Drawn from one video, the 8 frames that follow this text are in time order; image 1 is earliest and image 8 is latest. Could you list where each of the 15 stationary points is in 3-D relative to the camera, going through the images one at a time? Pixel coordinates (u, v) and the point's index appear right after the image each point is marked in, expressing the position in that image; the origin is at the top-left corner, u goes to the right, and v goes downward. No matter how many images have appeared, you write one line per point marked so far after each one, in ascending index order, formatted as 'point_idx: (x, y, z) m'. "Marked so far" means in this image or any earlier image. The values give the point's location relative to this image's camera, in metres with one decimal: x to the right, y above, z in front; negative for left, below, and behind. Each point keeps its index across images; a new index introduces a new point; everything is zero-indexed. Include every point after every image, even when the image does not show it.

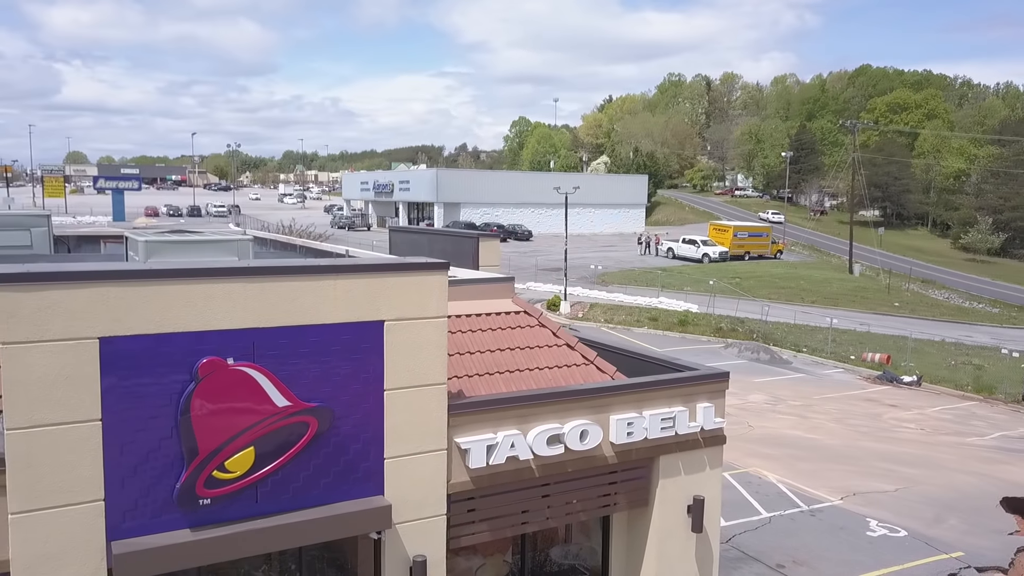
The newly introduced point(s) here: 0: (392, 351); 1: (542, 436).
0: (-1.2, -0.6, +8.1) m
1: (+0.3, -1.6, +8.9) m
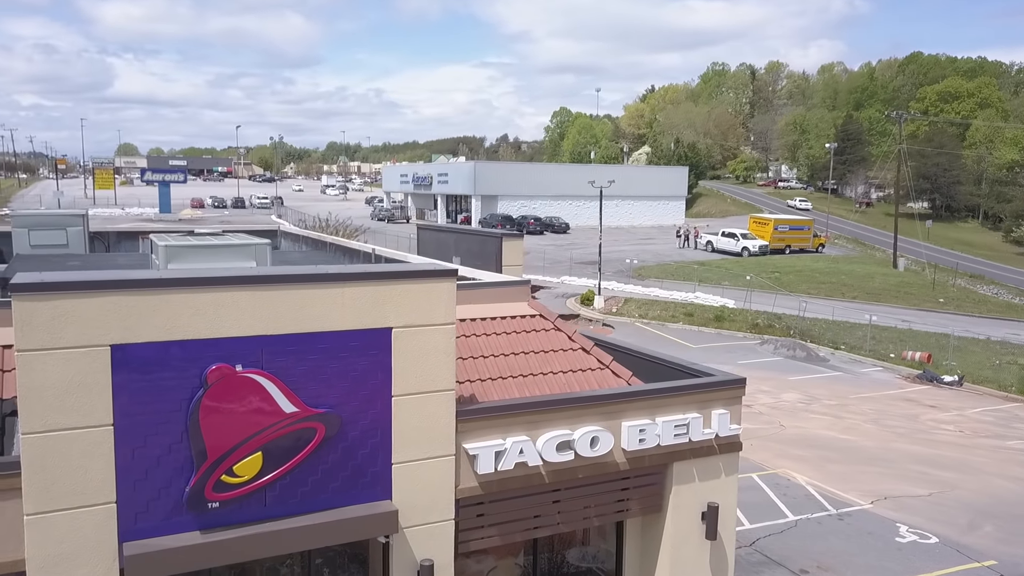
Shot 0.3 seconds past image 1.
0: (-1.1, -0.7, +8.2) m
1: (+0.4, -1.7, +8.9) m
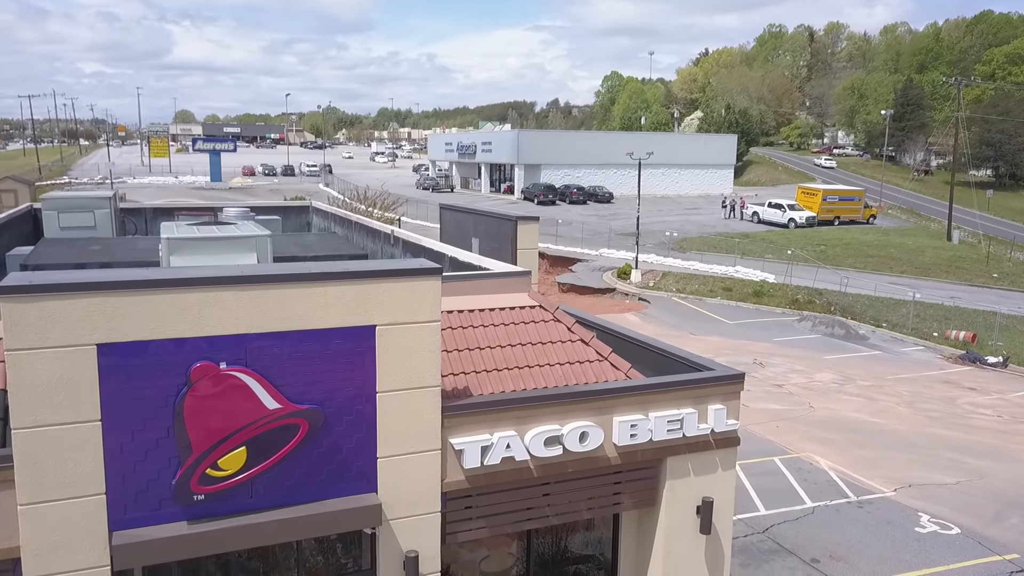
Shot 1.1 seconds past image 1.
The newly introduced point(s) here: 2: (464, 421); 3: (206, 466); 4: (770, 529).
0: (-1.3, -0.7, +8.3) m
1: (+0.3, -1.6, +9.0) m
2: (-0.5, -1.4, +8.8) m
3: (-2.9, -1.7, +7.6) m
4: (+4.8, -4.5, +15.3) m
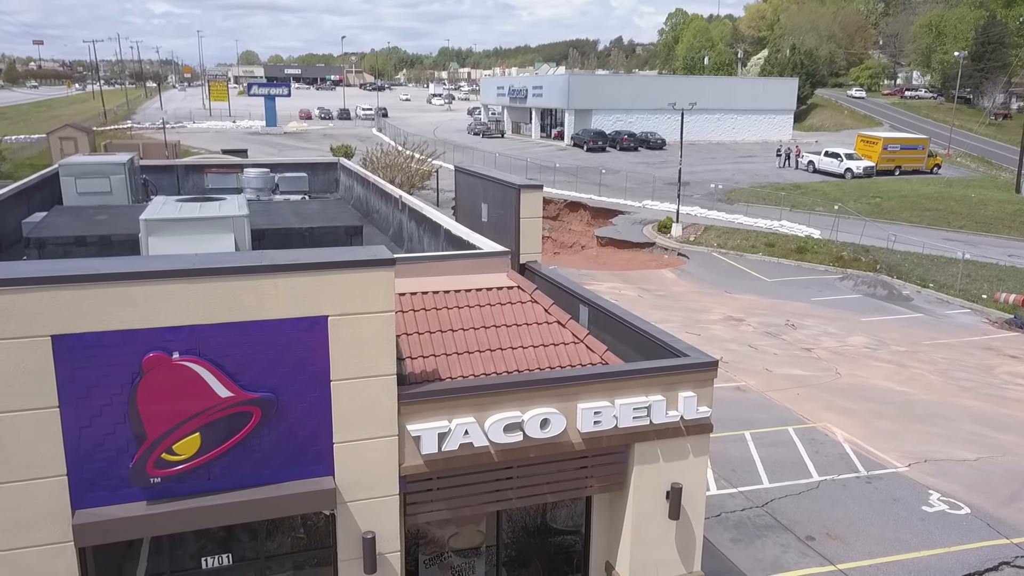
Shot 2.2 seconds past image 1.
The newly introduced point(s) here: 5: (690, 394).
0: (-1.8, -0.6, +8.4) m
1: (-0.2, -1.5, +9.1) m
2: (-1.0, -1.3, +8.9) m
3: (-3.4, -1.6, +7.9) m
4: (+4.8, -4.0, +15.2) m
5: (+2.2, -1.3, +9.9) m
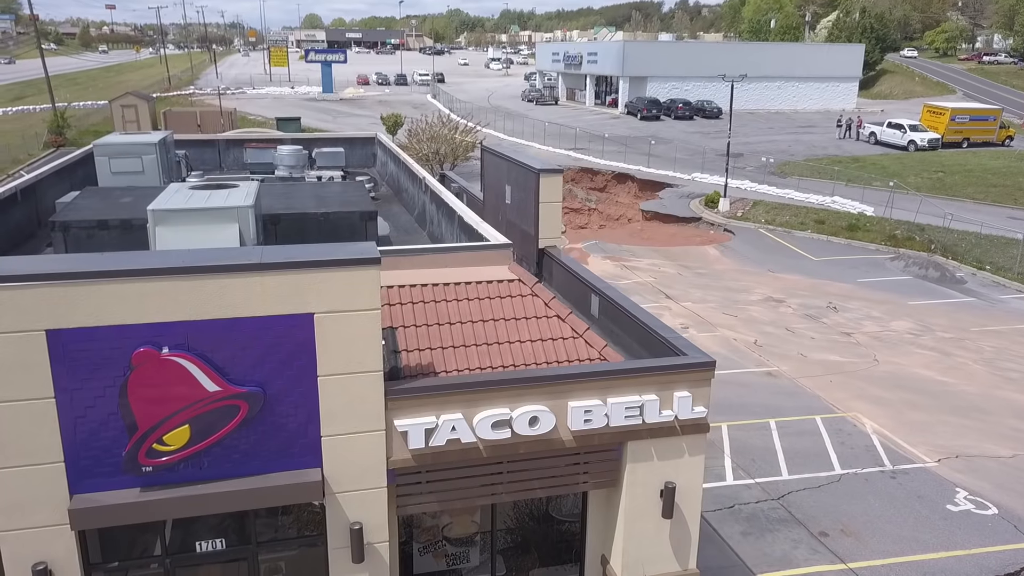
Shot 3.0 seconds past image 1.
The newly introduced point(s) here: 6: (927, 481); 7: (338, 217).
0: (-1.9, -0.6, +8.5) m
1: (-0.3, -1.5, +9.1) m
2: (-1.1, -1.3, +9.0) m
3: (-3.6, -1.5, +8.2) m
4: (+5.0, -3.8, +15.0) m
5: (+2.1, -1.3, +9.8) m
6: (+8.0, -3.7, +15.8) m
7: (-2.8, +1.2, +13.5) m
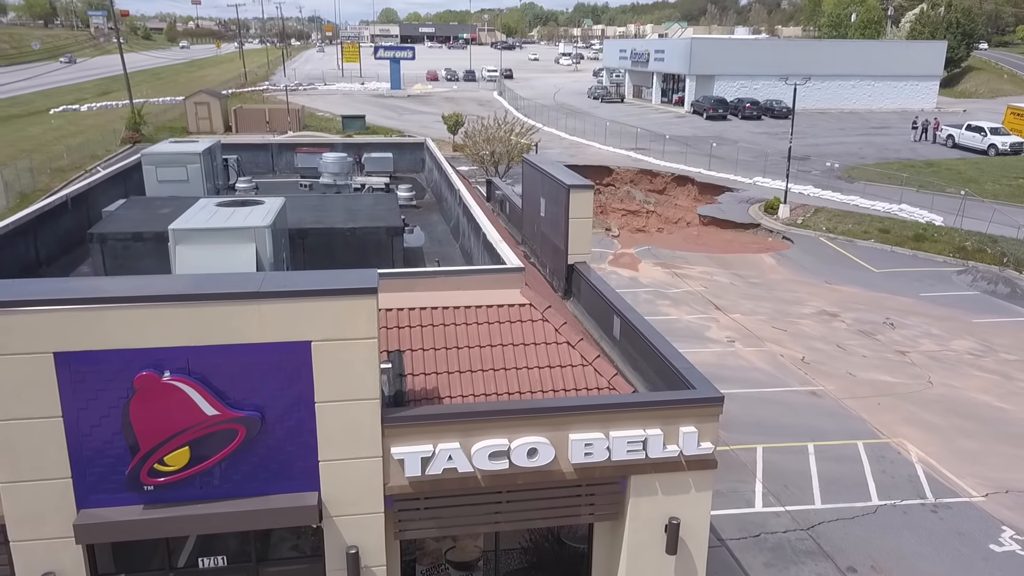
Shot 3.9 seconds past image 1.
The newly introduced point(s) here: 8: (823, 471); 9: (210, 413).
0: (-2.0, -0.8, +8.6) m
1: (-0.3, -1.8, +9.1) m
2: (-1.2, -1.6, +9.1) m
3: (-3.7, -1.8, +8.5) m
4: (+5.4, -4.2, +14.5) m
5: (+2.1, -1.7, +9.6) m
6: (+8.5, -4.2, +15.1) m
7: (-2.4, +0.9, +13.6) m
8: (+6.3, -3.7, +16.5) m
9: (-3.1, -1.3, +8.5) m
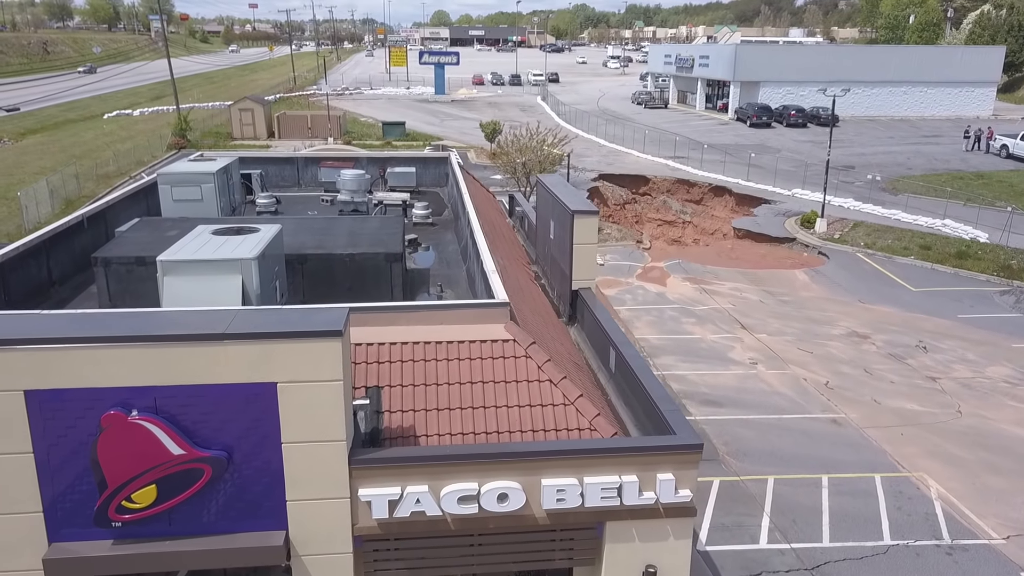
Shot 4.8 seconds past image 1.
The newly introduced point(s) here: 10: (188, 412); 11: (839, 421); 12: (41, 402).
0: (-2.3, -1.3, +8.6) m
1: (-0.7, -2.3, +9.0) m
2: (-1.5, -2.0, +9.0) m
3: (-4.1, -2.2, +8.5) m
4: (+5.3, -4.8, +14.0) m
5: (+1.8, -2.2, +9.3) m
6: (+8.4, -4.8, +14.5) m
7: (-2.5, +0.5, +13.6) m
8: (+6.3, -4.3, +16.0) m
9: (-3.5, -1.7, +8.5) m
10: (-3.4, -1.3, +8.5) m
11: (+7.9, -3.2, +19.8) m
12: (-4.8, -1.2, +8.3) m
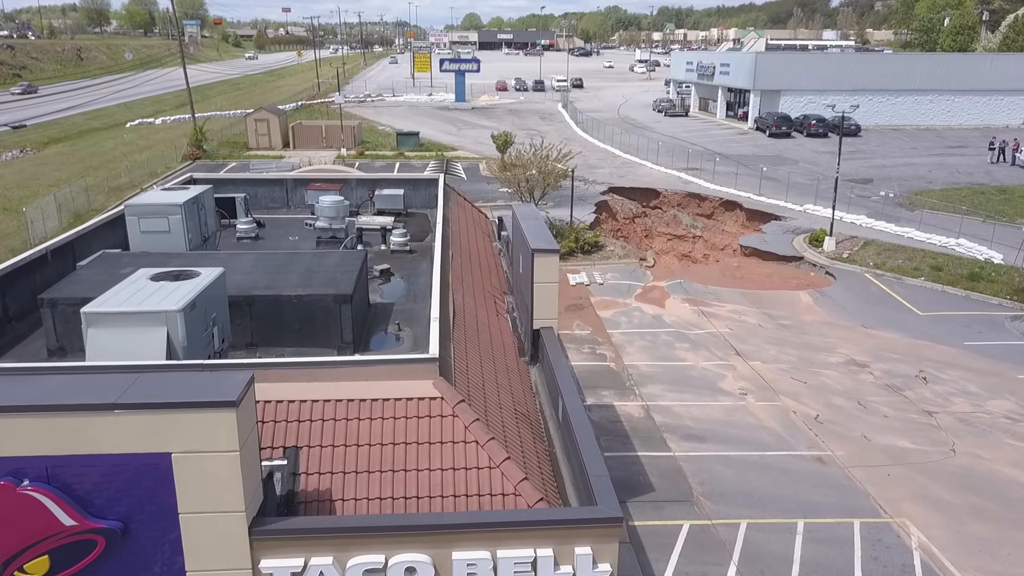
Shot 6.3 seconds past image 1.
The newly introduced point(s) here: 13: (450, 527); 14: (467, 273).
0: (-3.3, -2.0, +8.4) m
1: (-1.7, -3.0, +8.7) m
2: (-2.5, -2.7, +8.7) m
3: (-5.1, -2.9, +8.3) m
4: (+4.5, -5.6, +13.5) m
5: (+0.8, -2.9, +8.9) m
6: (+7.6, -5.6, +13.8) m
7: (-3.3, -0.2, +13.4) m
8: (+5.6, -5.1, +15.4) m
9: (-4.5, -2.4, +8.3) m
10: (-4.4, -2.0, +8.3) m
11: (+7.3, -4.0, +19.1) m
12: (-5.8, -1.8, +8.1) m
13: (-0.7, -2.6, +8.8) m
14: (-1.0, +0.3, +17.4) m
